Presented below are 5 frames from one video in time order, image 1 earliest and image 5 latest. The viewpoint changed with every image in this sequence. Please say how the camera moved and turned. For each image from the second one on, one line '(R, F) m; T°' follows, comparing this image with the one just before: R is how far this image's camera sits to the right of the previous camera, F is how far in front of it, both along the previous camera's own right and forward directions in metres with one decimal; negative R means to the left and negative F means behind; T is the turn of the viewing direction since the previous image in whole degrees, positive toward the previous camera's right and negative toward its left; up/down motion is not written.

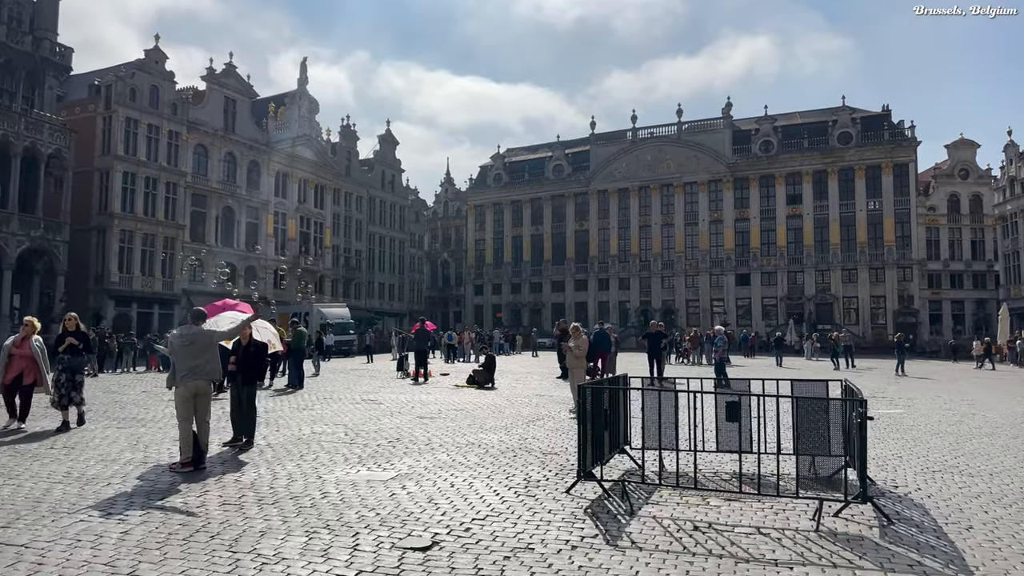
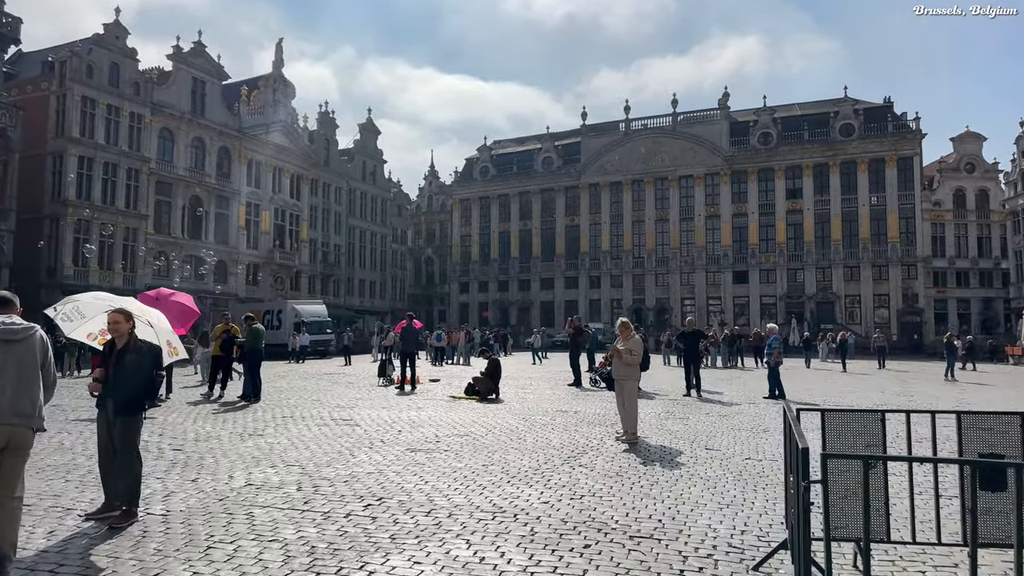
(-0.5, +3.3) m; +1°
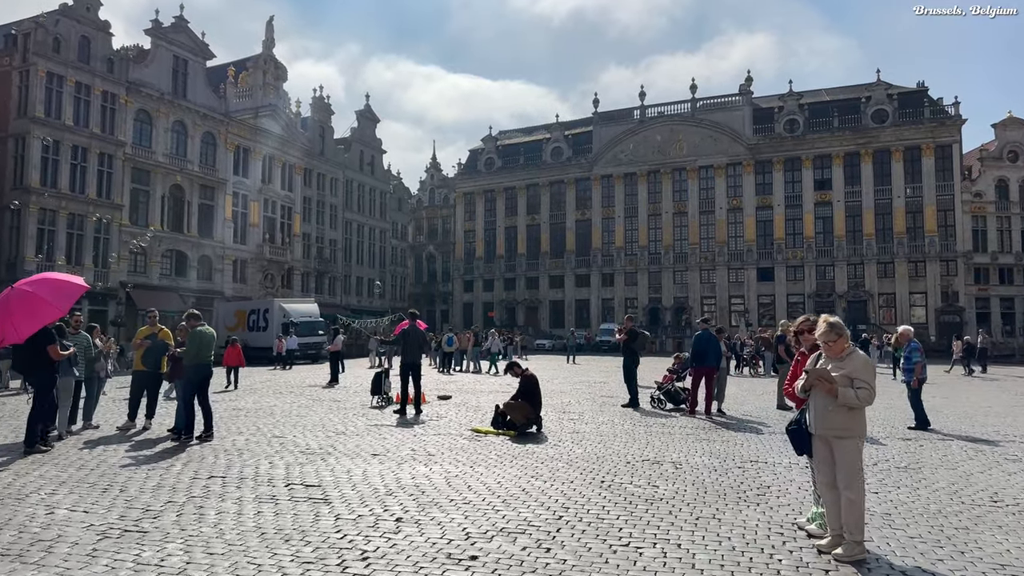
(-0.7, +4.3) m; 0°
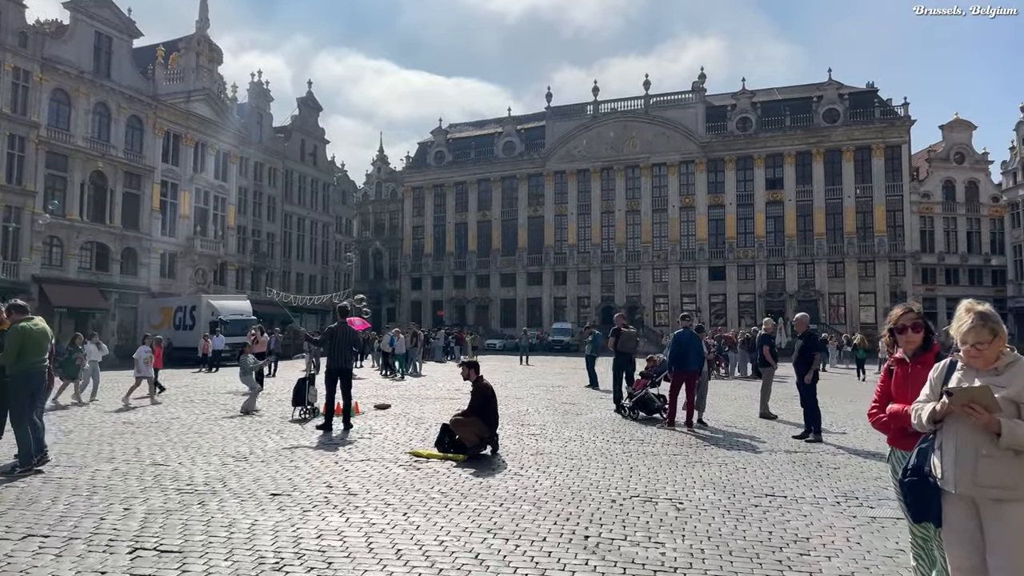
(0.0, +1.9) m; +4°
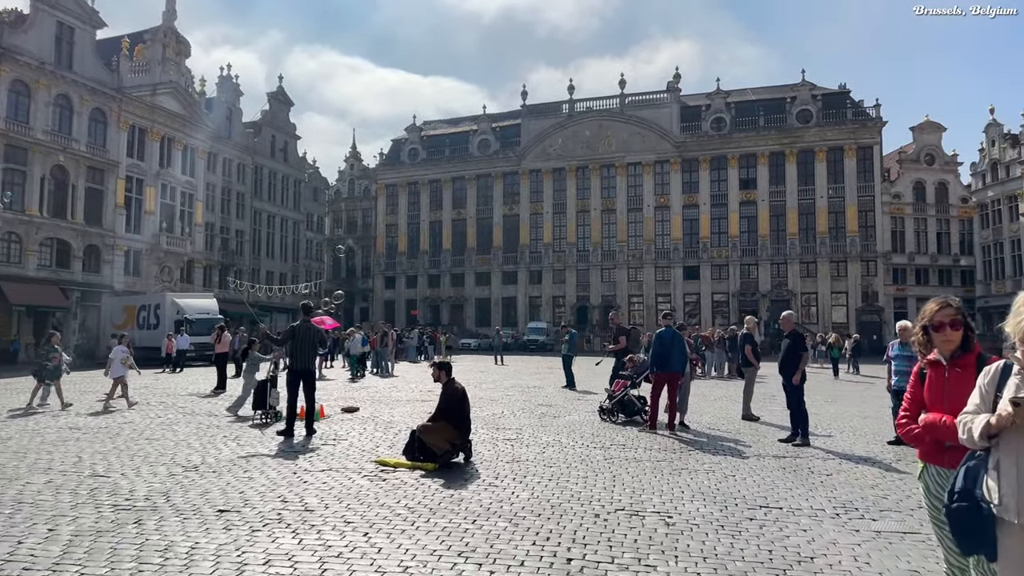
(0.0, +0.5) m; +2°
